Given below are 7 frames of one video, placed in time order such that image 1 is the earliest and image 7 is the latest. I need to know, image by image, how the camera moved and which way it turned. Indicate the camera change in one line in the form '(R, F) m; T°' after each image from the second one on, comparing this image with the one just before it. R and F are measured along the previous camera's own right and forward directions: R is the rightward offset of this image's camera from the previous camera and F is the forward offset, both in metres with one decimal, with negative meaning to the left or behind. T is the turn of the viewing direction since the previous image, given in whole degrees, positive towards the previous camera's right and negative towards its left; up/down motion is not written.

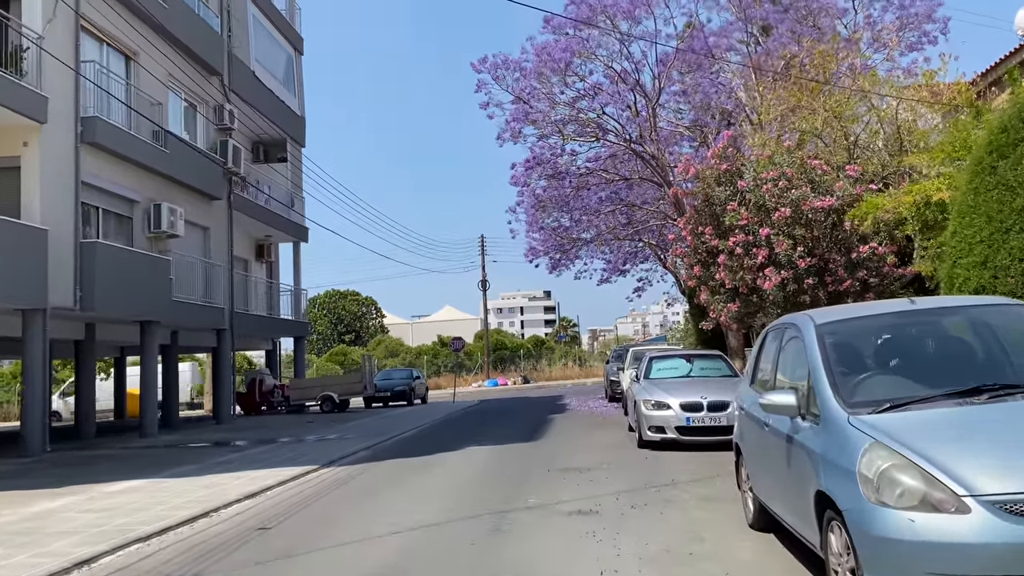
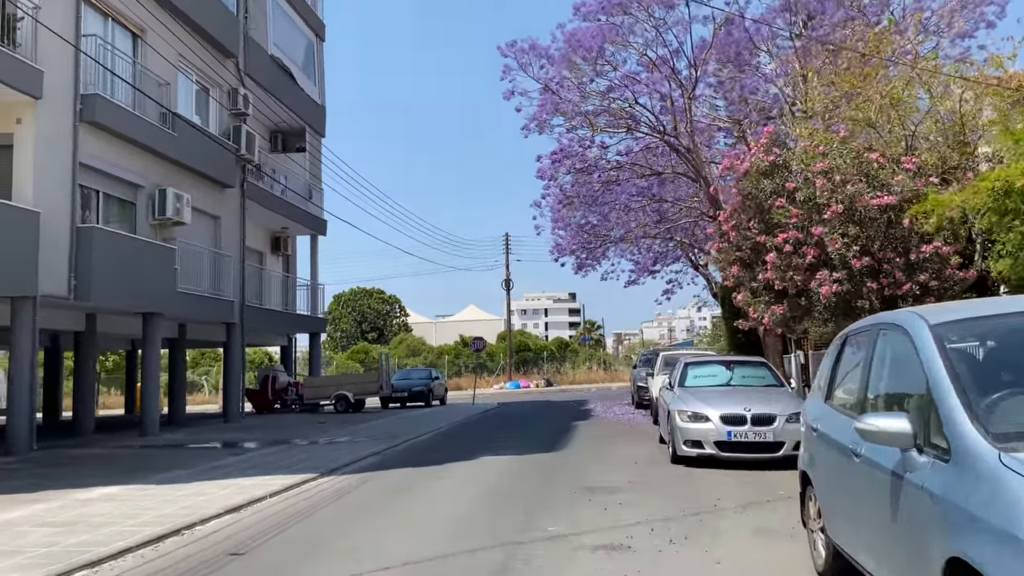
(0.0, +1.2) m; -2°
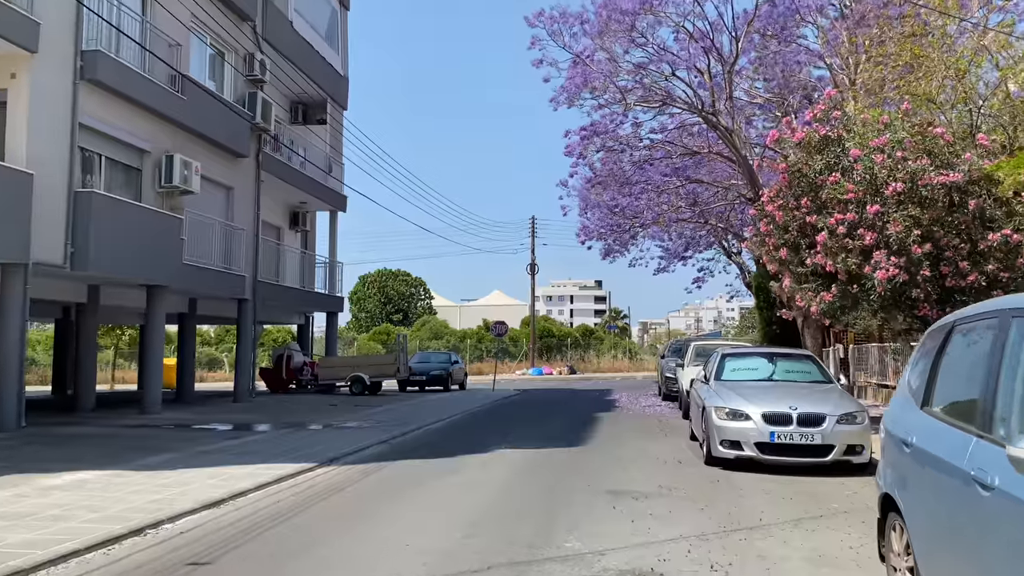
(+0.1, +1.1) m; -2°
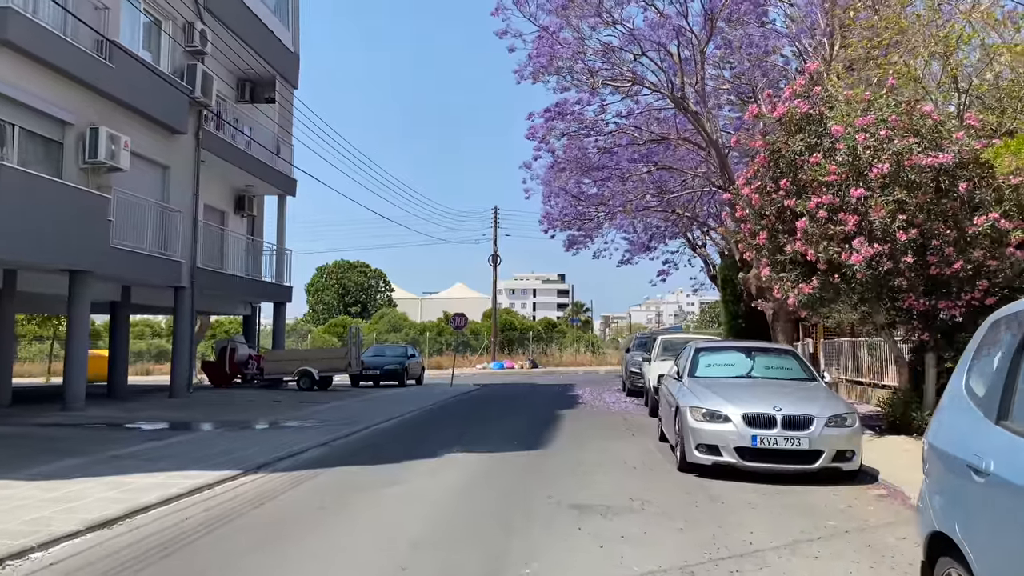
(+0.1, +1.1) m; +2°
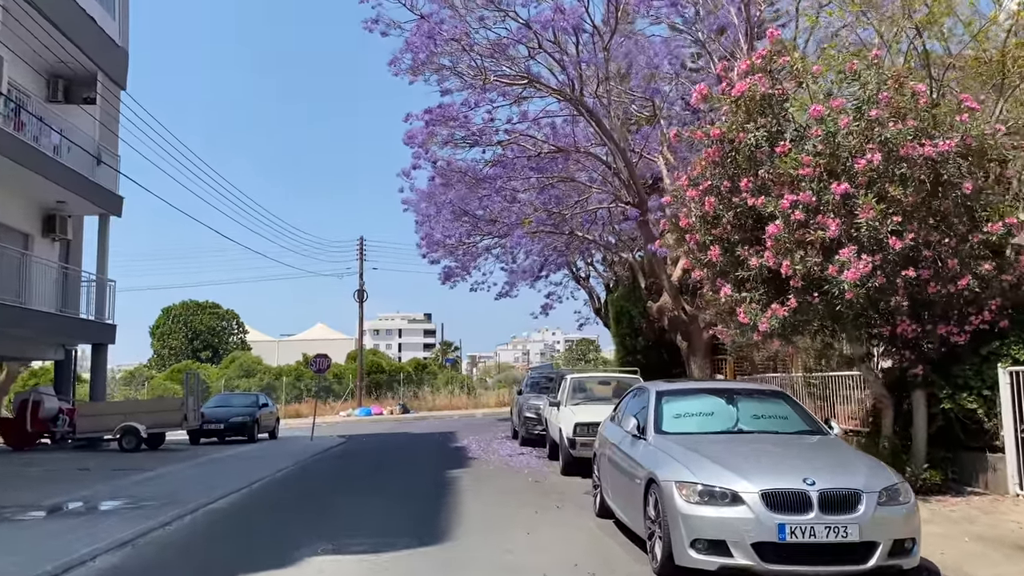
(-0.2, +3.1) m; +9°
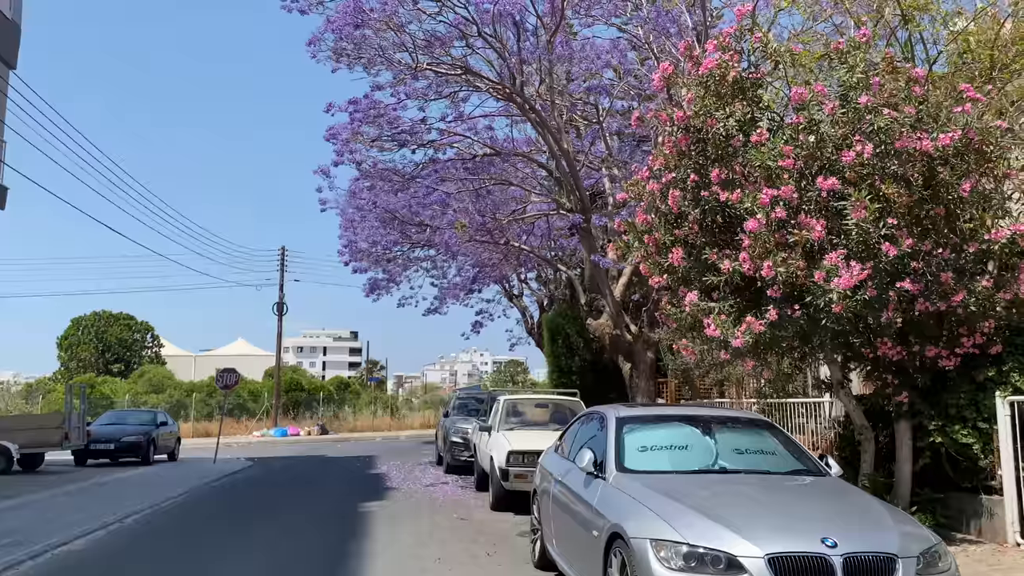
(0.0, +1.5) m; +5°
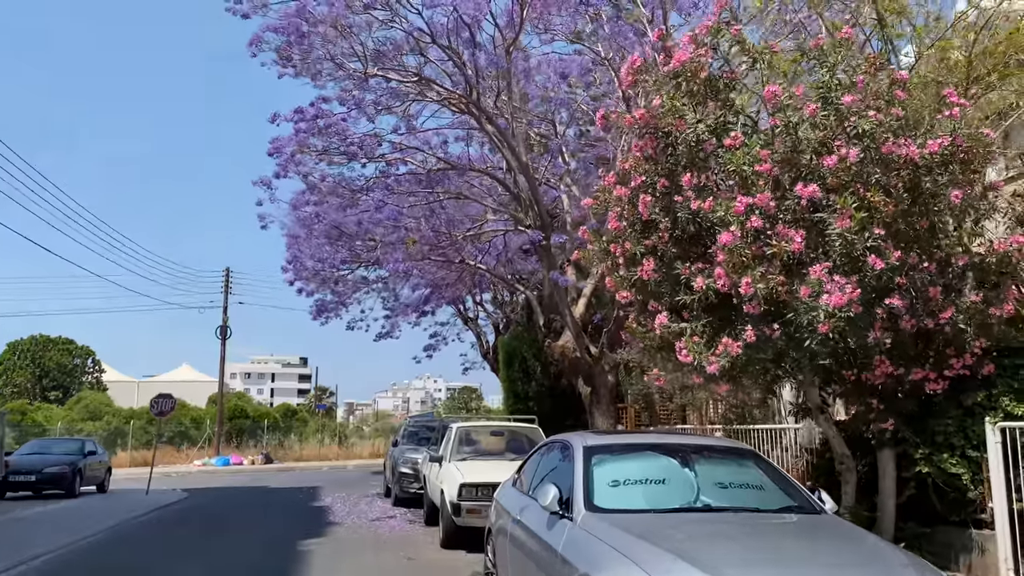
(0.0, +0.8) m; +3°
